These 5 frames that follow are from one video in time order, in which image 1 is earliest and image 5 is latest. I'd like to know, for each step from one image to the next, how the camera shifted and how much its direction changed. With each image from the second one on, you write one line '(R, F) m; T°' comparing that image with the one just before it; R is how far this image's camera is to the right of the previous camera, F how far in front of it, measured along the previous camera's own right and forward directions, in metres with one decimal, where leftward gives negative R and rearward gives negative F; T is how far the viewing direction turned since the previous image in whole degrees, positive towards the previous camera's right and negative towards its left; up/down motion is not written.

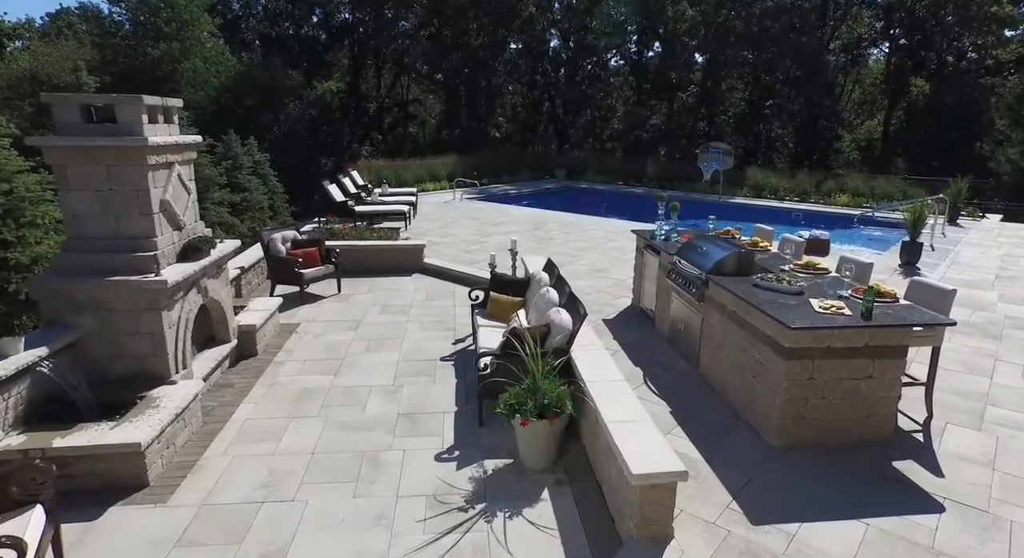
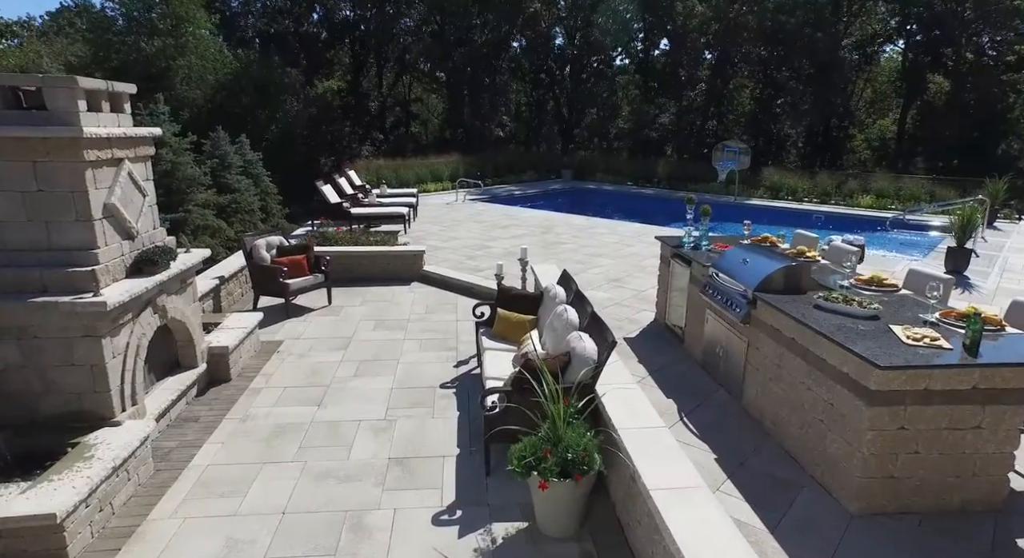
(-0.1, +0.7) m; 0°
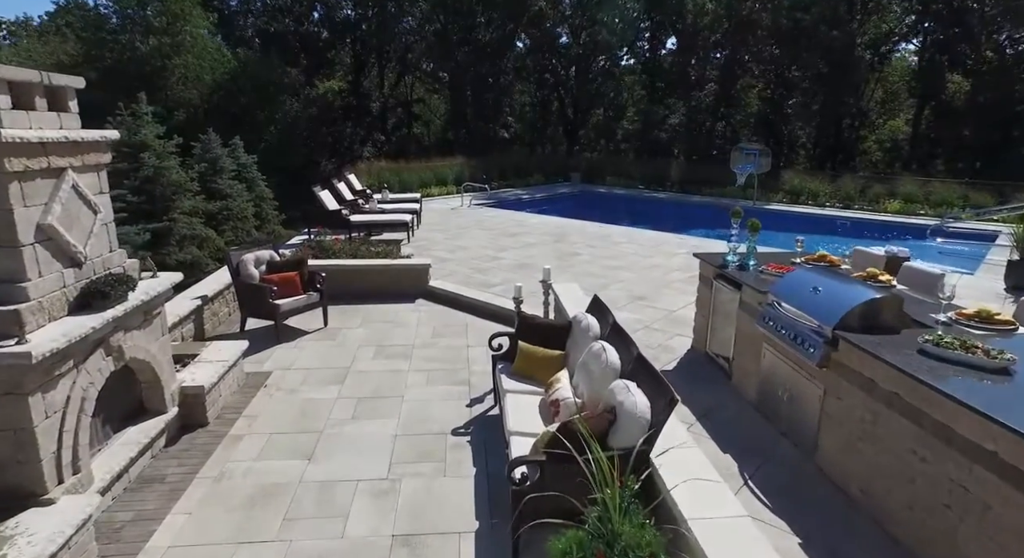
(-0.2, +0.7) m; 0°
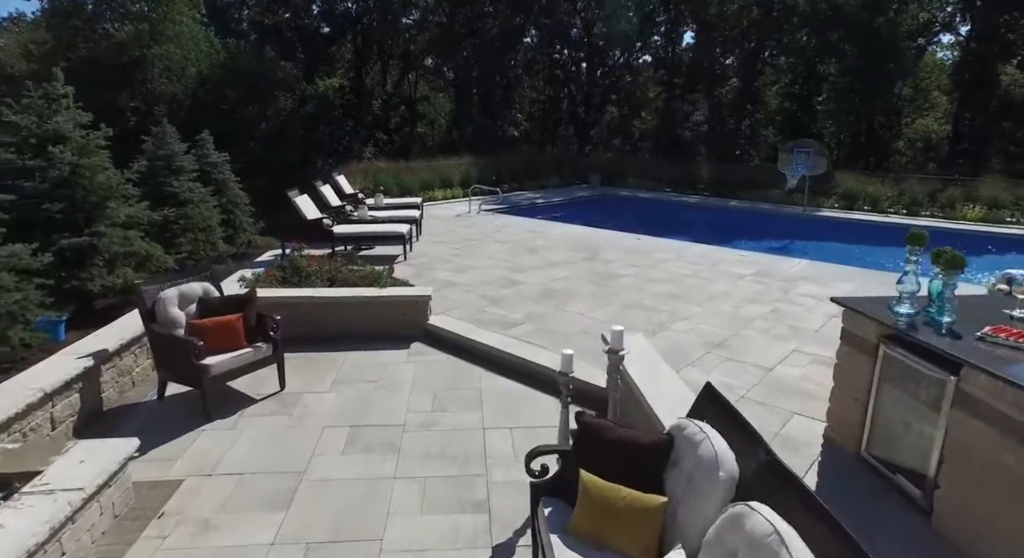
(-0.2, +1.8) m; 0°
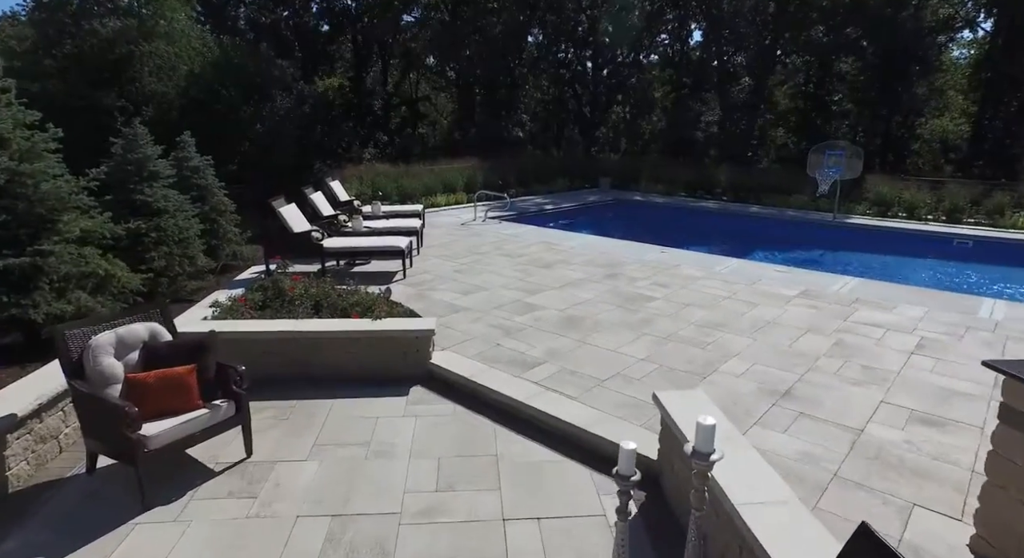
(-0.1, +0.9) m; 0°
